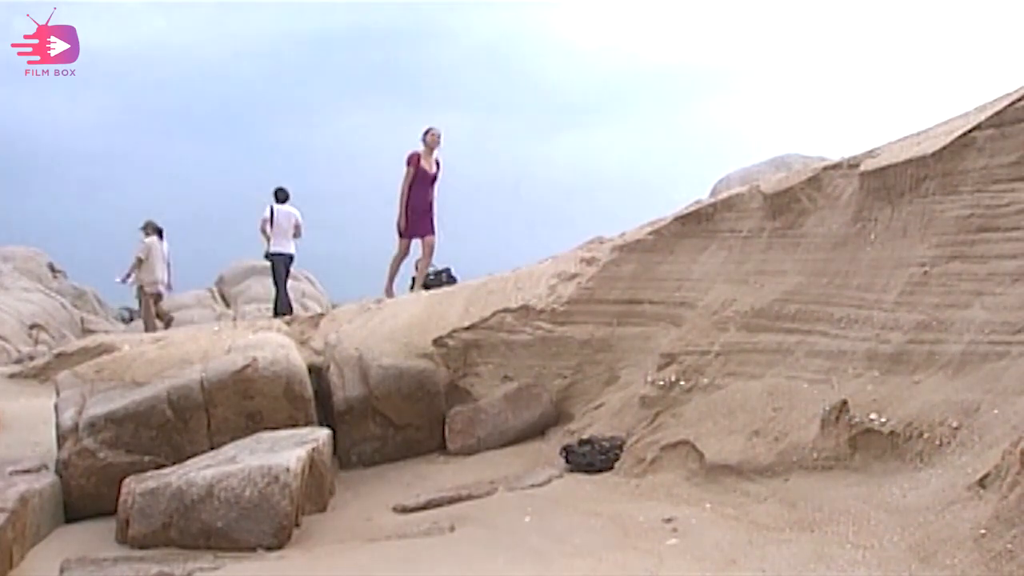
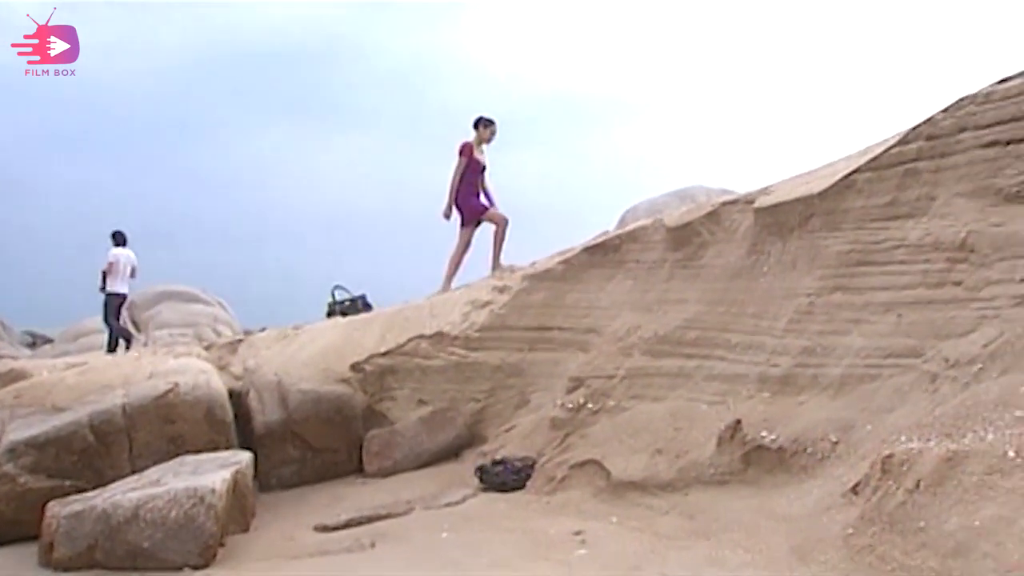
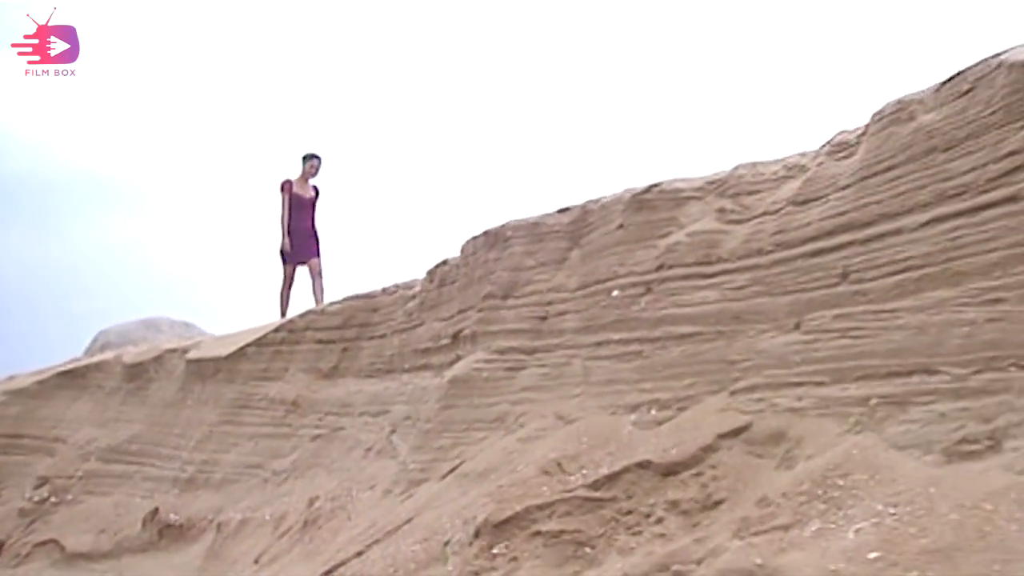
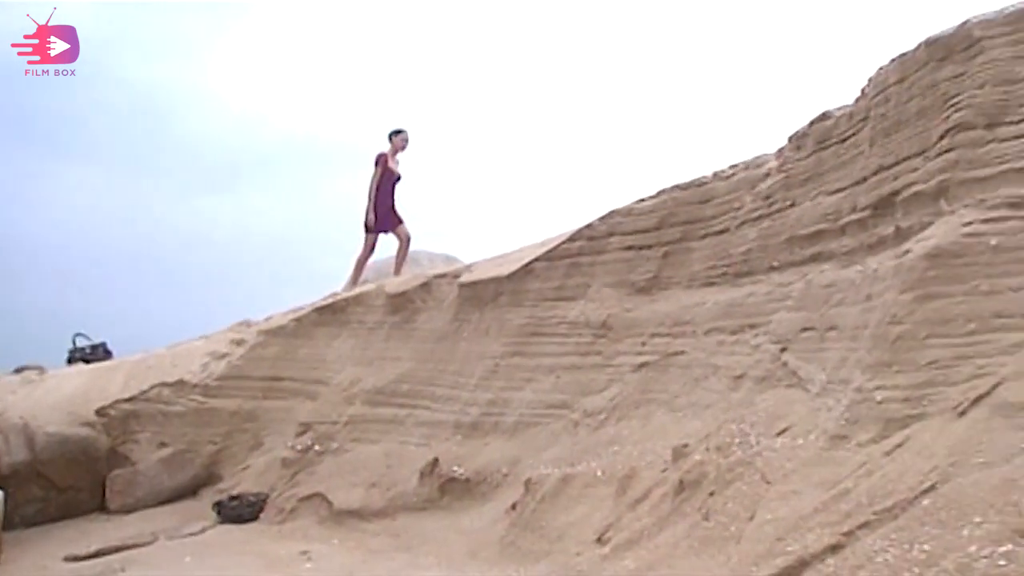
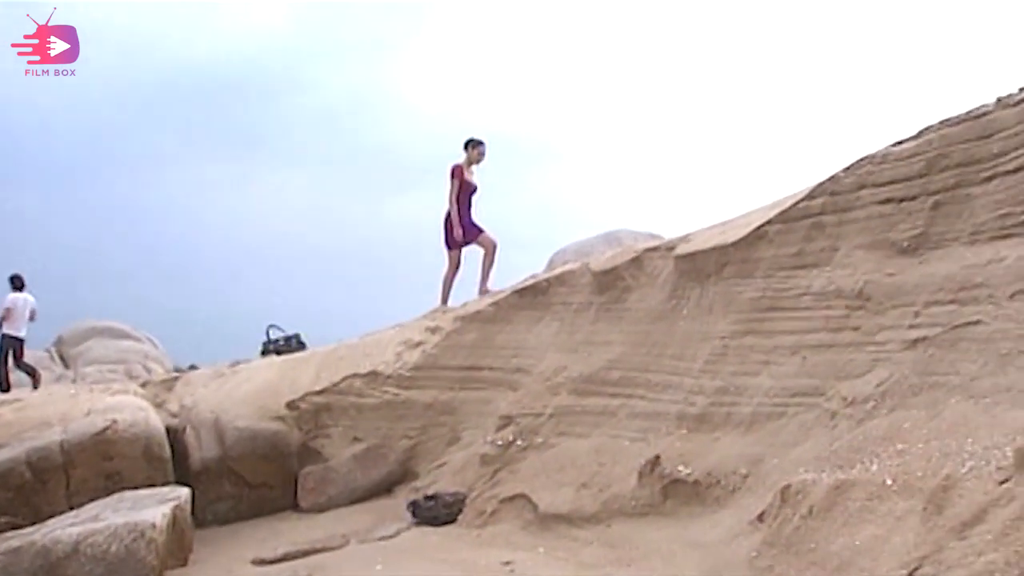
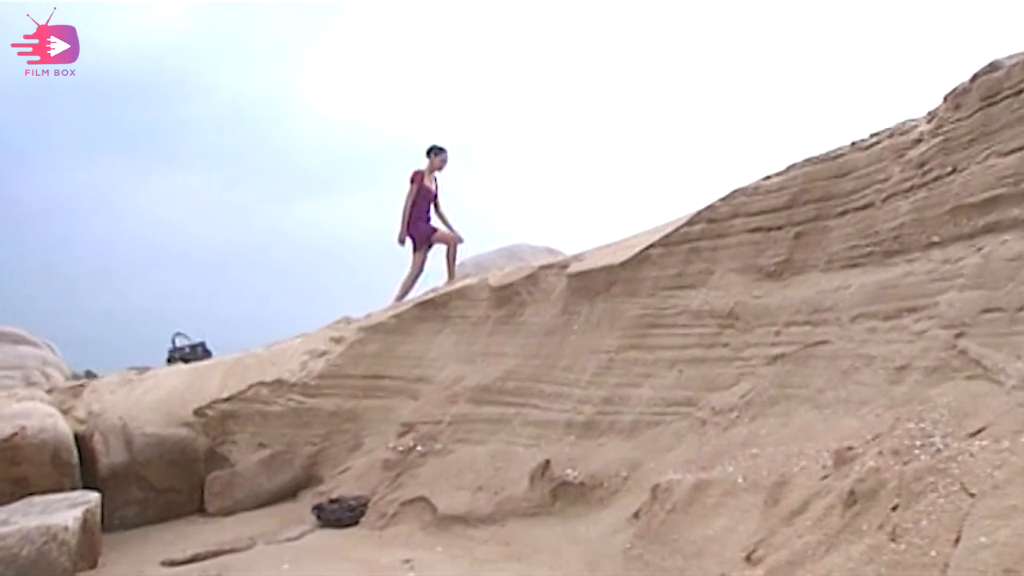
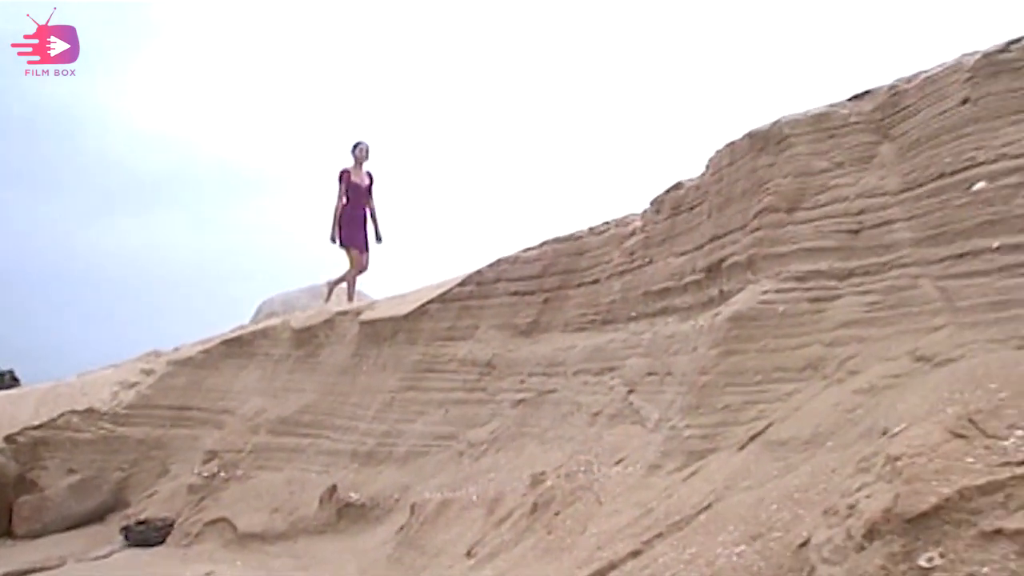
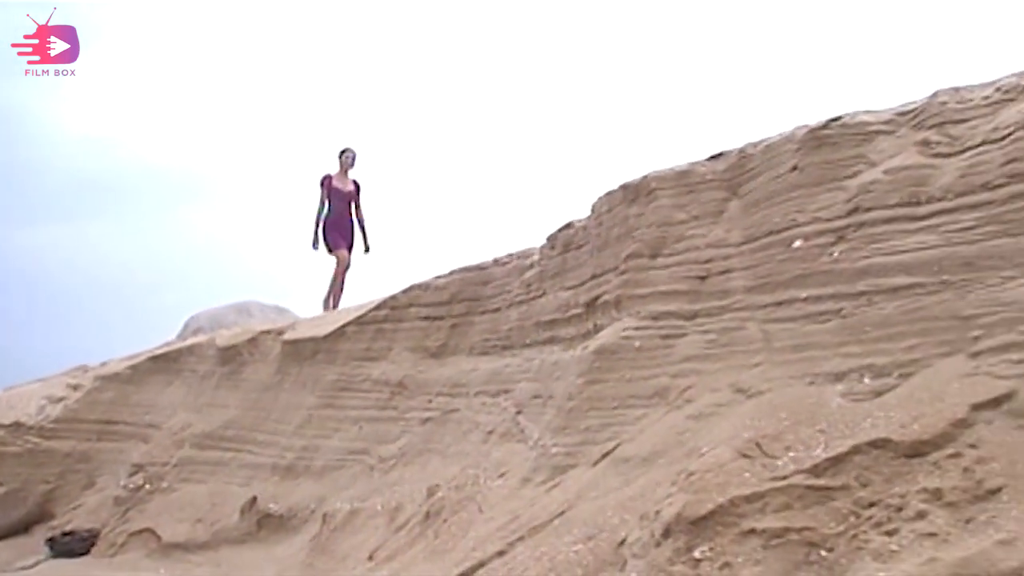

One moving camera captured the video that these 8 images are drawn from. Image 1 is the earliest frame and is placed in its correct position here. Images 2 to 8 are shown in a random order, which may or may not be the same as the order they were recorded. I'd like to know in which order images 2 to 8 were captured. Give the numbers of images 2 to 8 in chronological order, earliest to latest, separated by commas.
2, 5, 6, 4, 7, 8, 3
